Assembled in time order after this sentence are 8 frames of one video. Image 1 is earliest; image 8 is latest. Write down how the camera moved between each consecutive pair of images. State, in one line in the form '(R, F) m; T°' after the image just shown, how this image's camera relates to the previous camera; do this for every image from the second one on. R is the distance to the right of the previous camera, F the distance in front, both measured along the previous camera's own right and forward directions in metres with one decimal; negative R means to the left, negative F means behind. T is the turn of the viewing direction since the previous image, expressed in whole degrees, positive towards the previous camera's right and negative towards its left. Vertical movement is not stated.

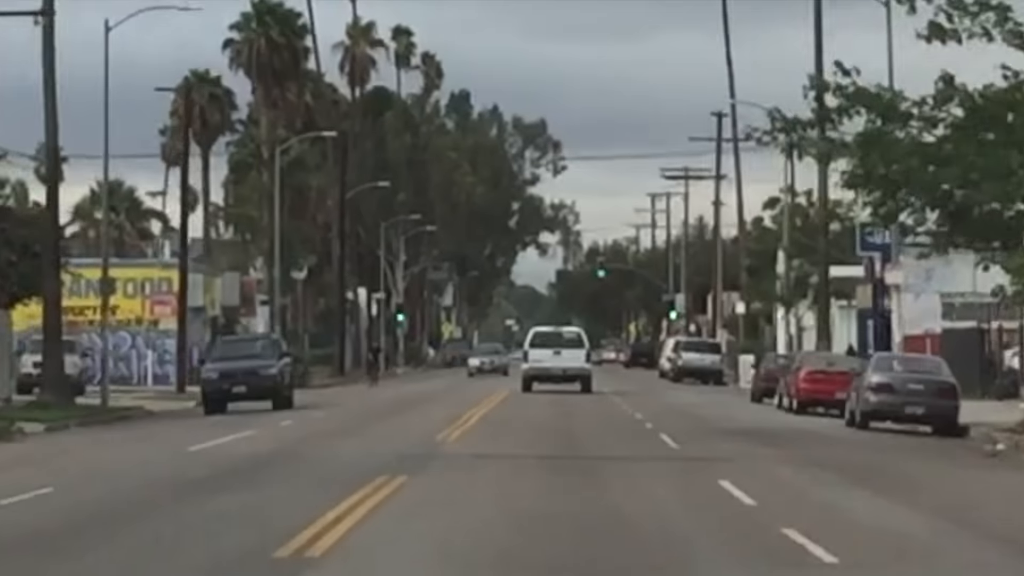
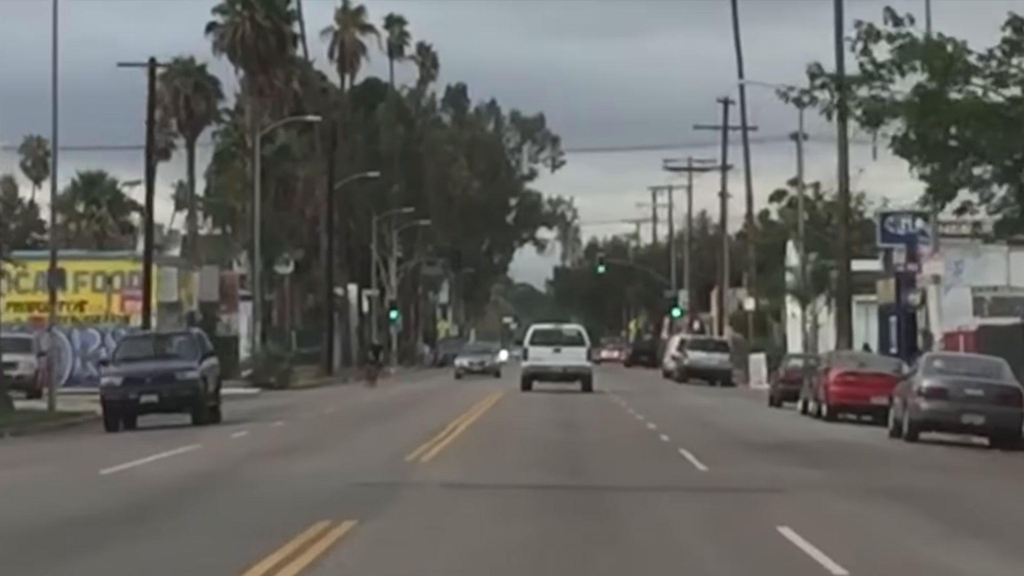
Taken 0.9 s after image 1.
(+0.1, +5.3) m; 0°
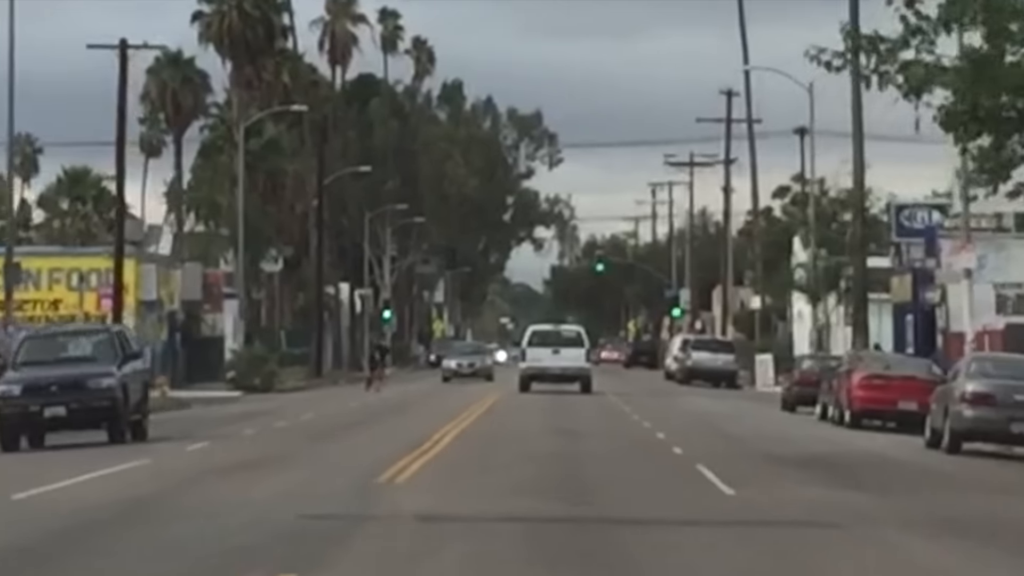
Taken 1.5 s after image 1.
(+0.1, +3.6) m; 0°
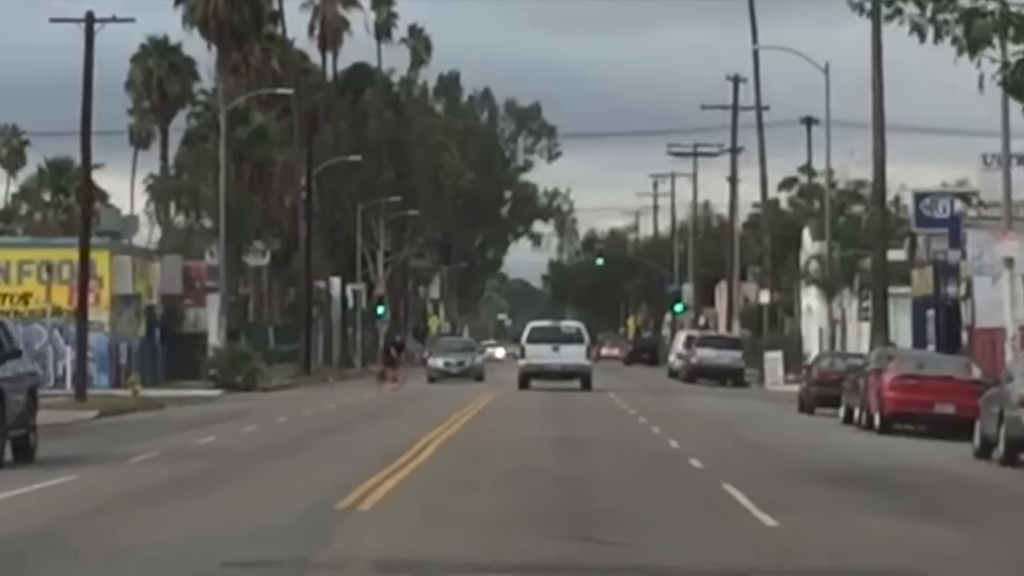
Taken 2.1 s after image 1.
(+0.1, +3.9) m; 0°
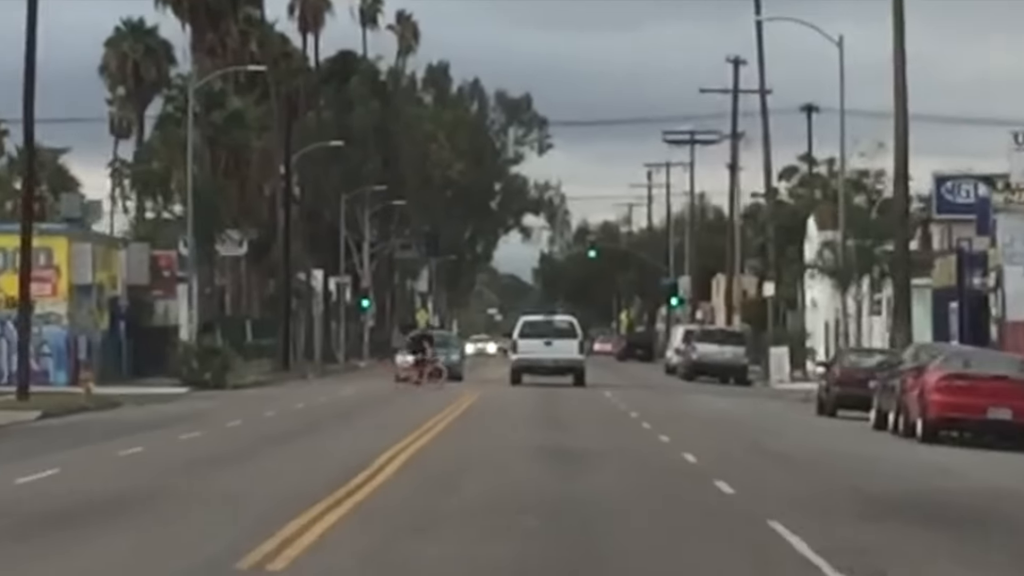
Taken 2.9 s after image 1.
(+0.1, +4.8) m; 0°
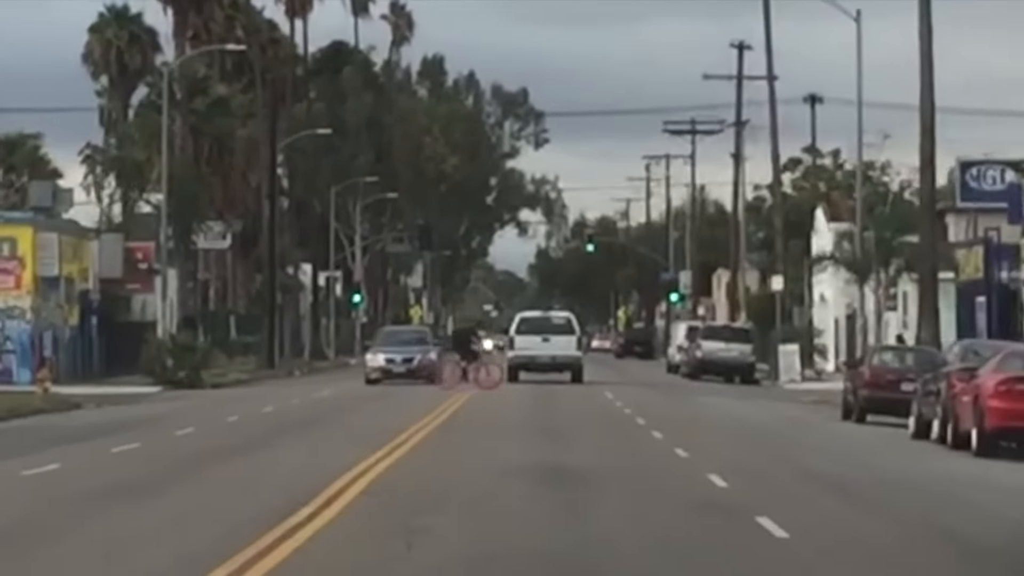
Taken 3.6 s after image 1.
(+0.1, +4.0) m; 0°
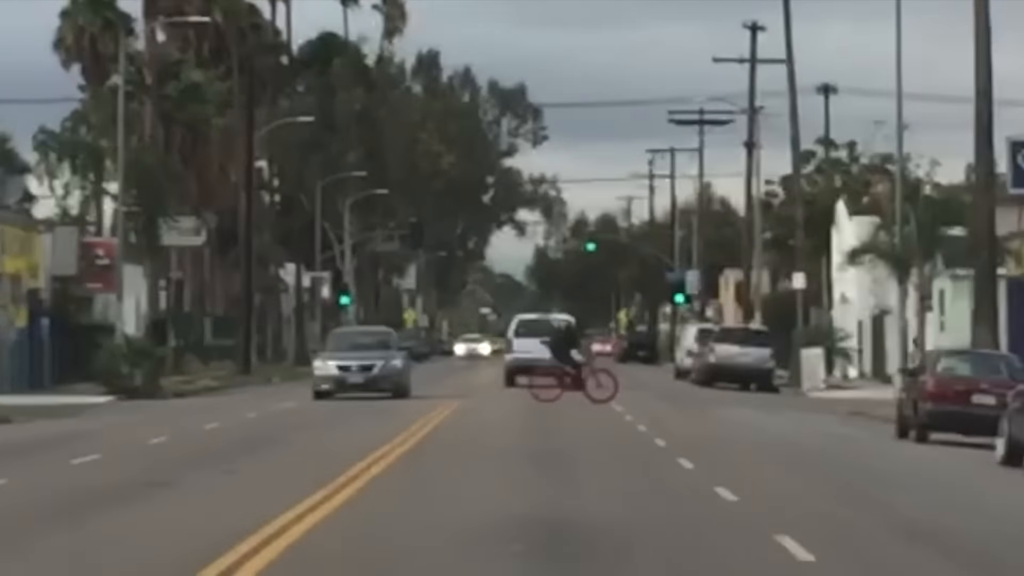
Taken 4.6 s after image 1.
(+0.1, +6.4) m; 0°
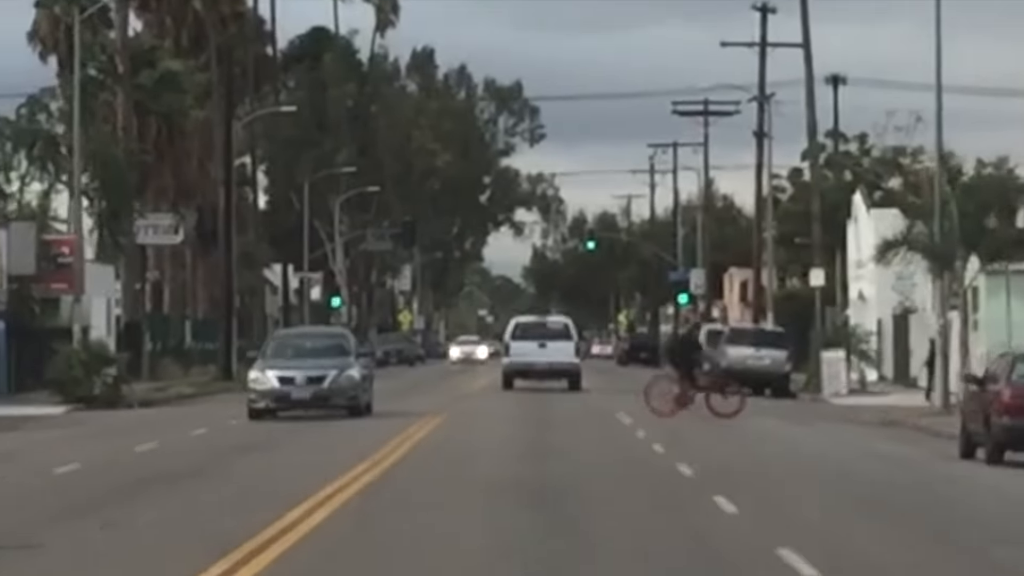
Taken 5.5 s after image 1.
(+0.1, +4.9) m; 0°
